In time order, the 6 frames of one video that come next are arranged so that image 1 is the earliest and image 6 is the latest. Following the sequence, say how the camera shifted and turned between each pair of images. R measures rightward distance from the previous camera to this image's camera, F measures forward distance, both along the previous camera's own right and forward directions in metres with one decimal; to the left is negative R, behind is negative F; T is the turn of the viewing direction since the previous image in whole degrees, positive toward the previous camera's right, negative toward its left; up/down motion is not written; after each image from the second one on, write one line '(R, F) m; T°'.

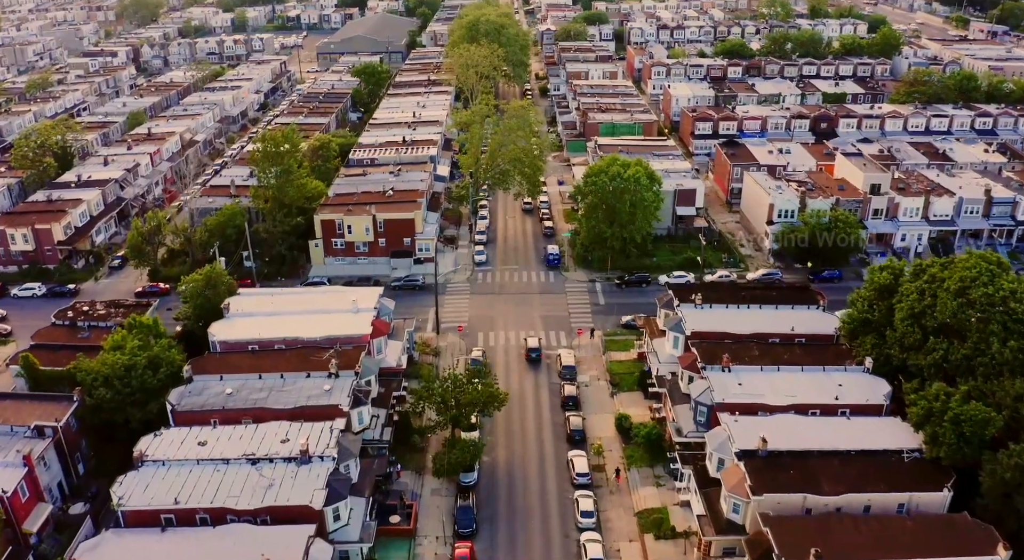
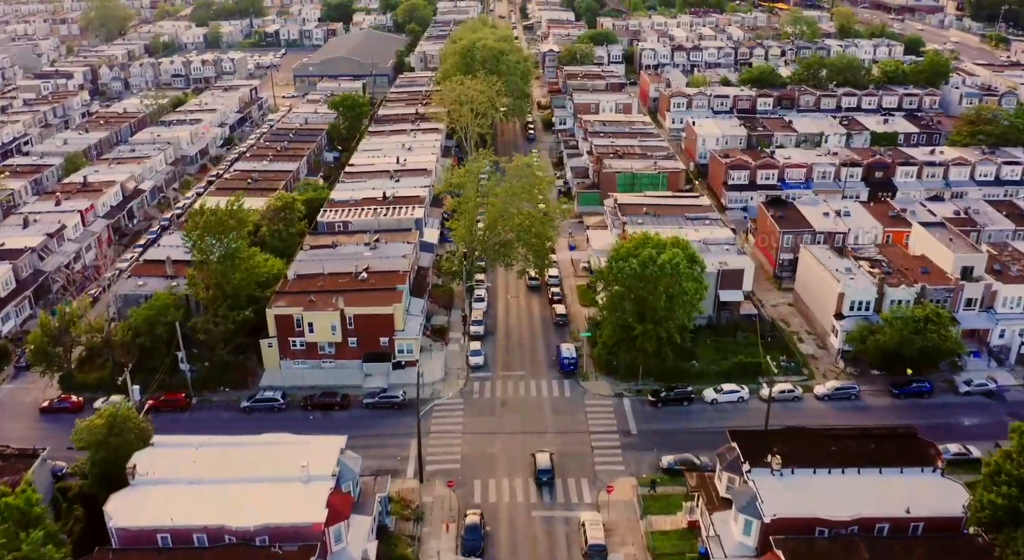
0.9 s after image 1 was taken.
(-0.4, +8.9) m; 0°
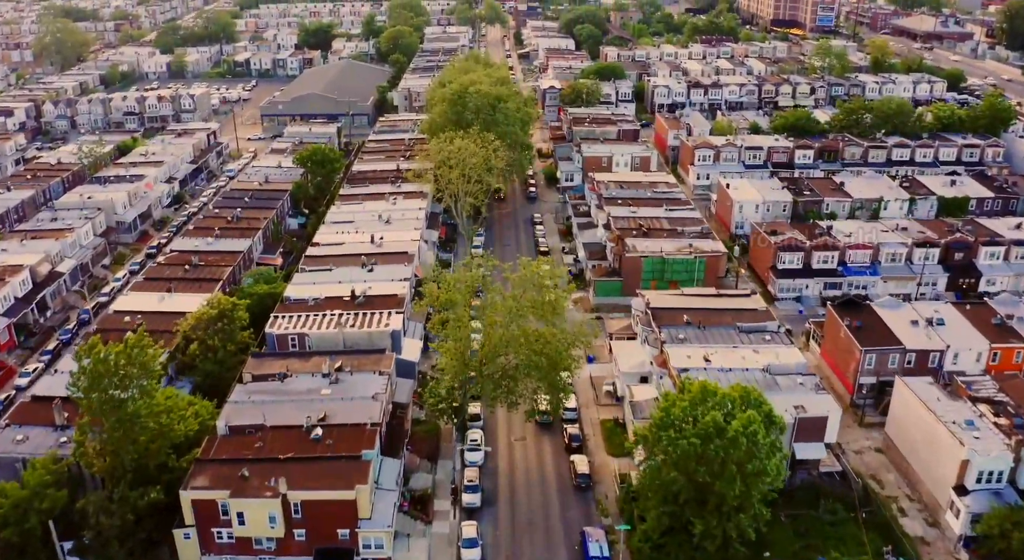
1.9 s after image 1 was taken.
(-0.5, +9.4) m; +1°
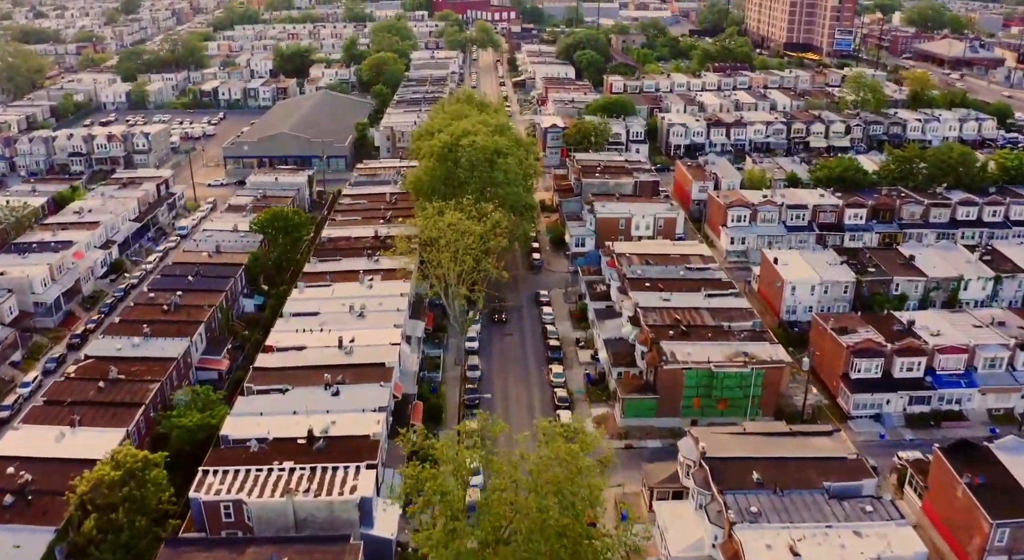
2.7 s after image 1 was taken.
(-0.6, +8.5) m; +1°
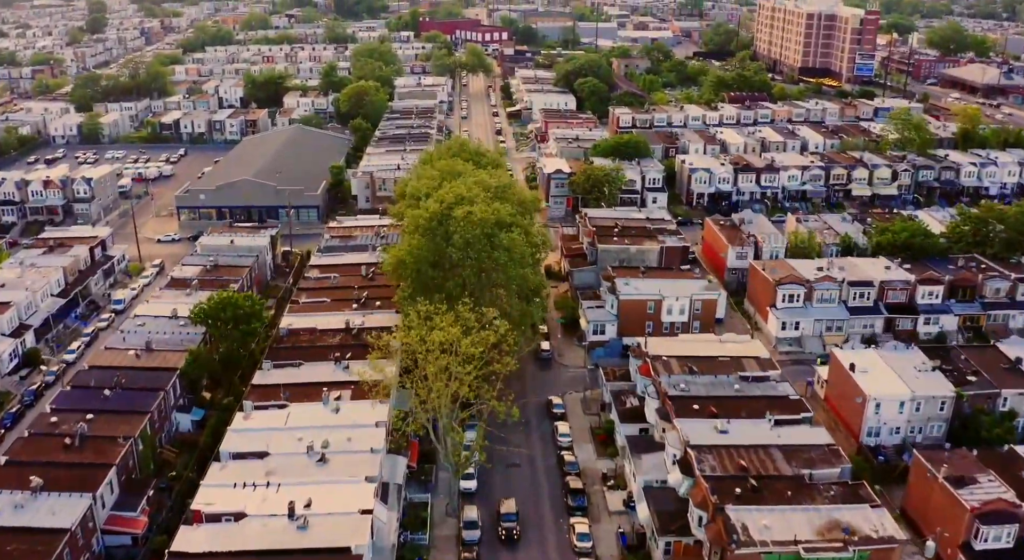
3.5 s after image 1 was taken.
(-0.7, +8.4) m; +1°
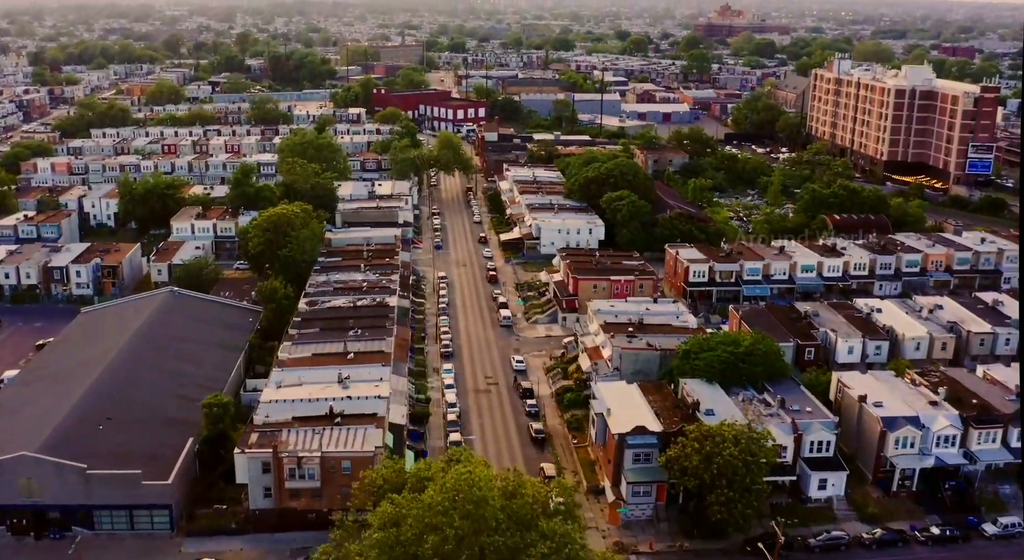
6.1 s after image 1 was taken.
(-2.5, +26.1) m; +3°
